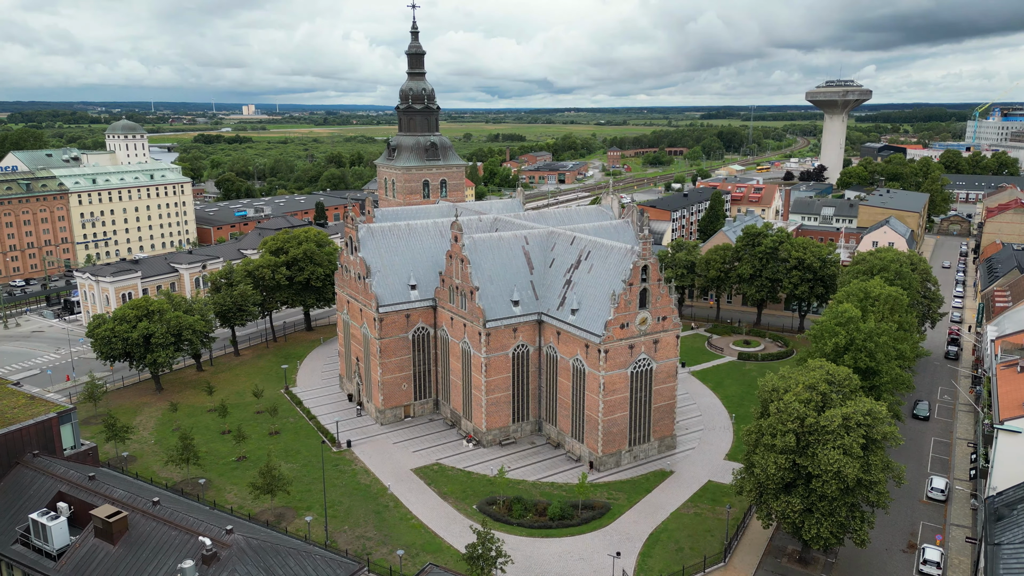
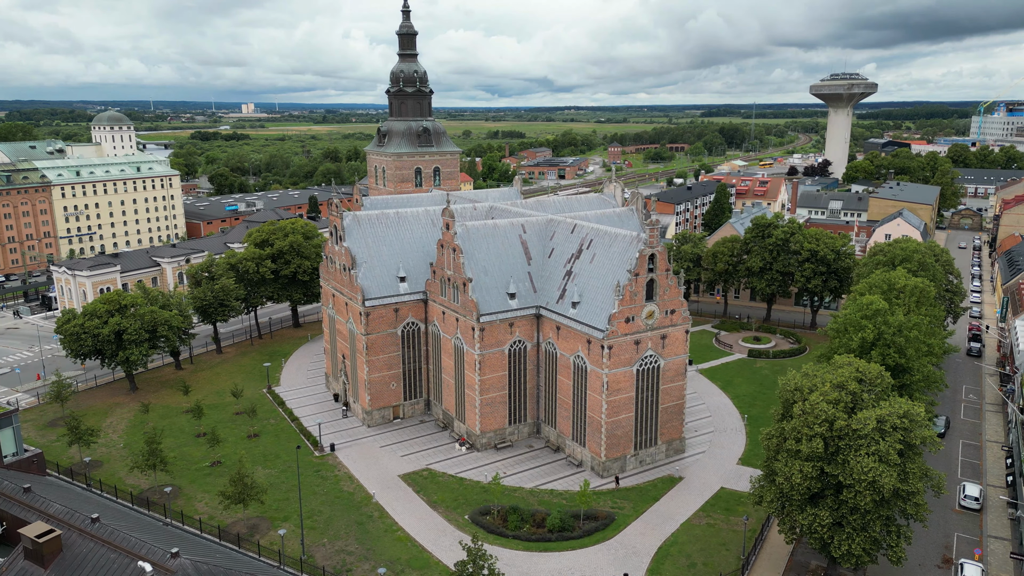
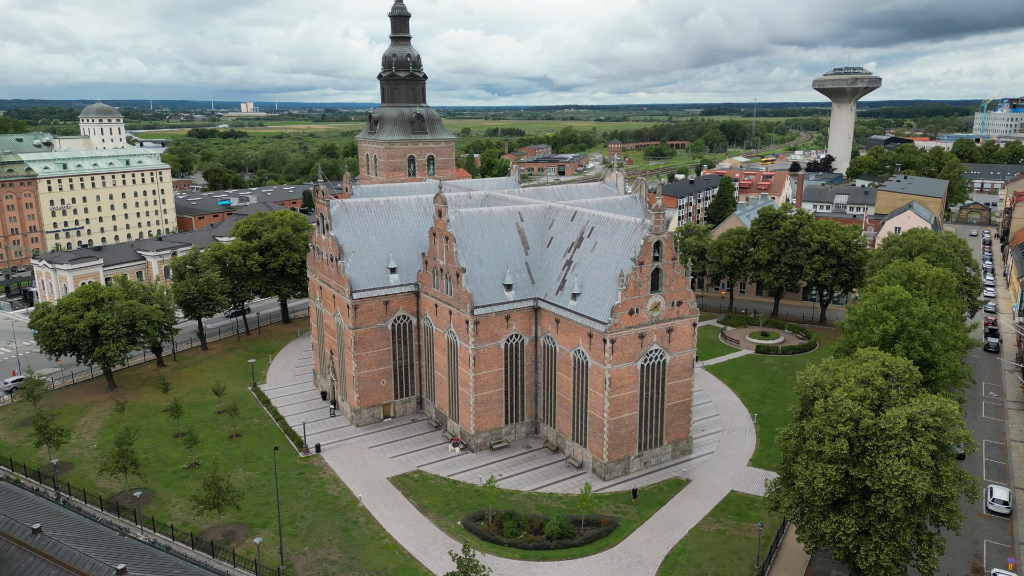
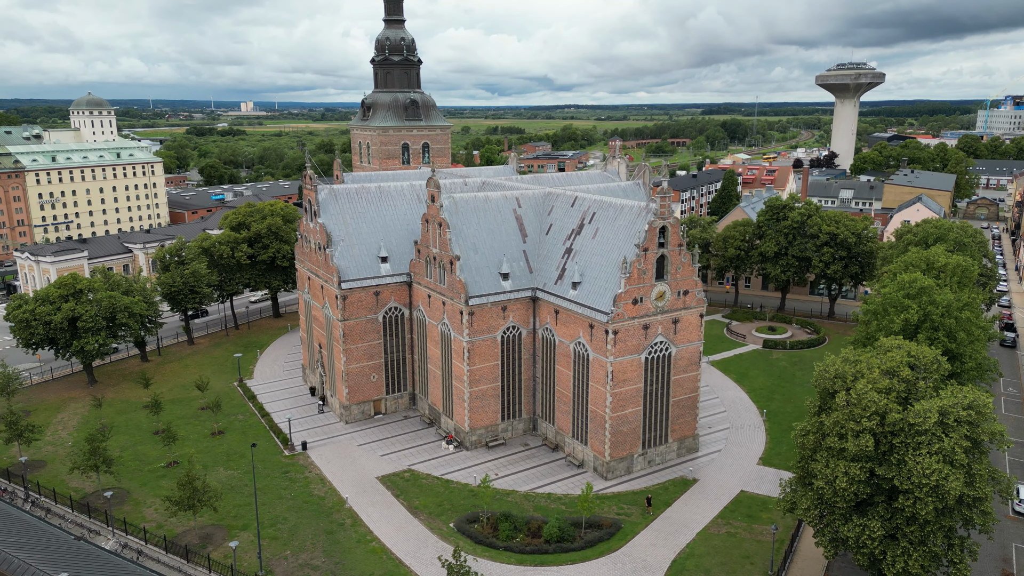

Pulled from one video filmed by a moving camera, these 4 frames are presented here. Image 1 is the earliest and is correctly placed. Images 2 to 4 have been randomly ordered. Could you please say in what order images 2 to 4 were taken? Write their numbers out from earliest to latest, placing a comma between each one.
2, 3, 4
